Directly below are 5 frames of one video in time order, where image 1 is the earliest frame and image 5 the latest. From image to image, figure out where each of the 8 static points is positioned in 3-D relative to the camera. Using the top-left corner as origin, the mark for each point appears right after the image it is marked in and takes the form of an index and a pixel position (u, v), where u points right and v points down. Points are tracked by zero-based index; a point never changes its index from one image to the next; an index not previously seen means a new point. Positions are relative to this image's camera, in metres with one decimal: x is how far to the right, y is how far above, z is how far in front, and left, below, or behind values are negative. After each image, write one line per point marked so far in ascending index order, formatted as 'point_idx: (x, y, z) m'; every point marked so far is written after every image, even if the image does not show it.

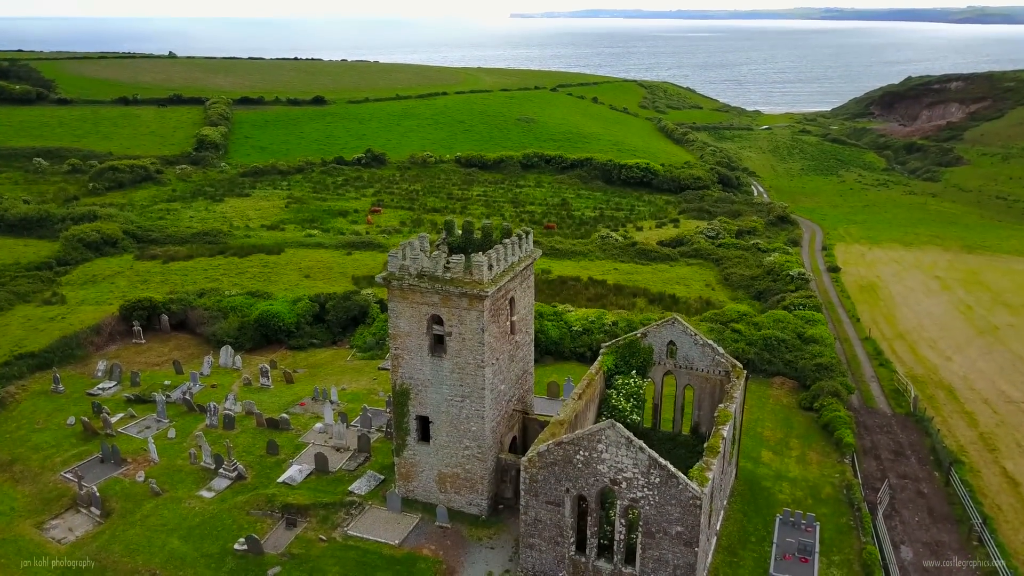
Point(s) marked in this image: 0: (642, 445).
0: (+3.5, -4.2, +19.0) m
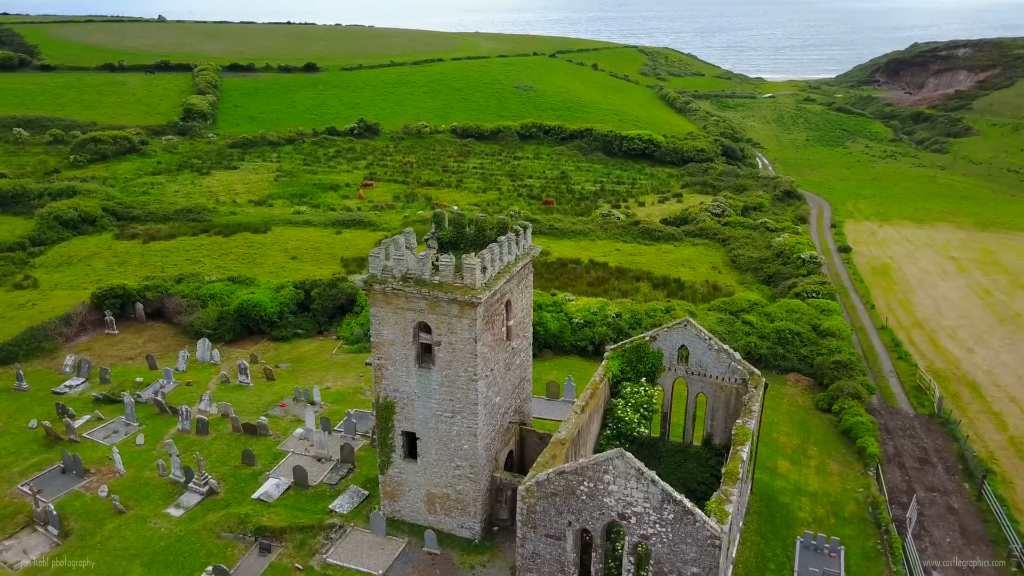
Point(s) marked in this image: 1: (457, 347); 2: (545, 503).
0: (+3.4, -4.5, +16.8) m
1: (-1.5, -1.6, +19.7) m
2: (+0.9, -5.5, +18.0) m
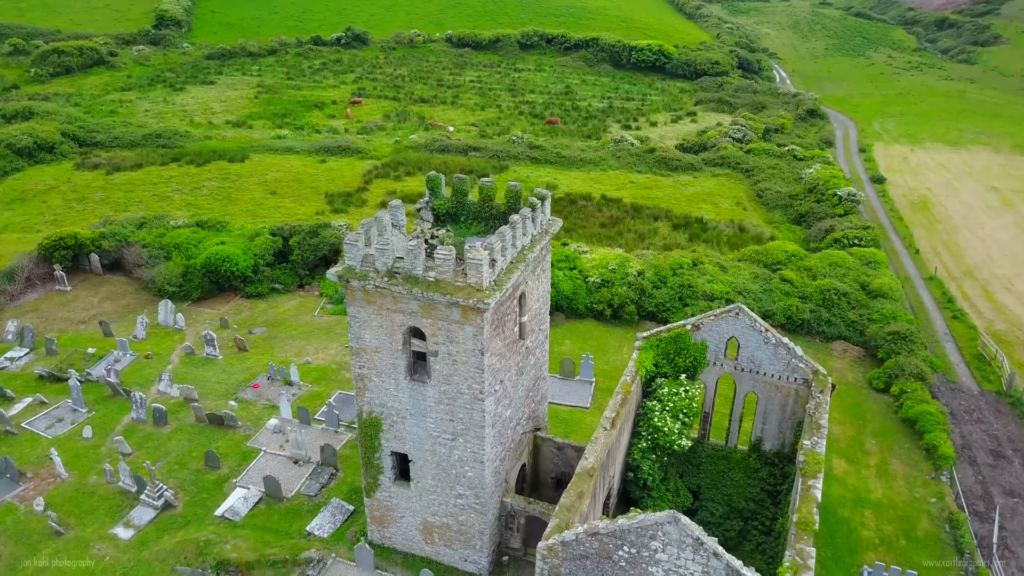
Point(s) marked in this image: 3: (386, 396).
0: (+3.7, -4.7, +12.8) m
1: (-1.2, -1.5, +15.4) m
2: (+1.2, -5.6, +14.1) m
3: (-3.0, -2.5, +16.6) m
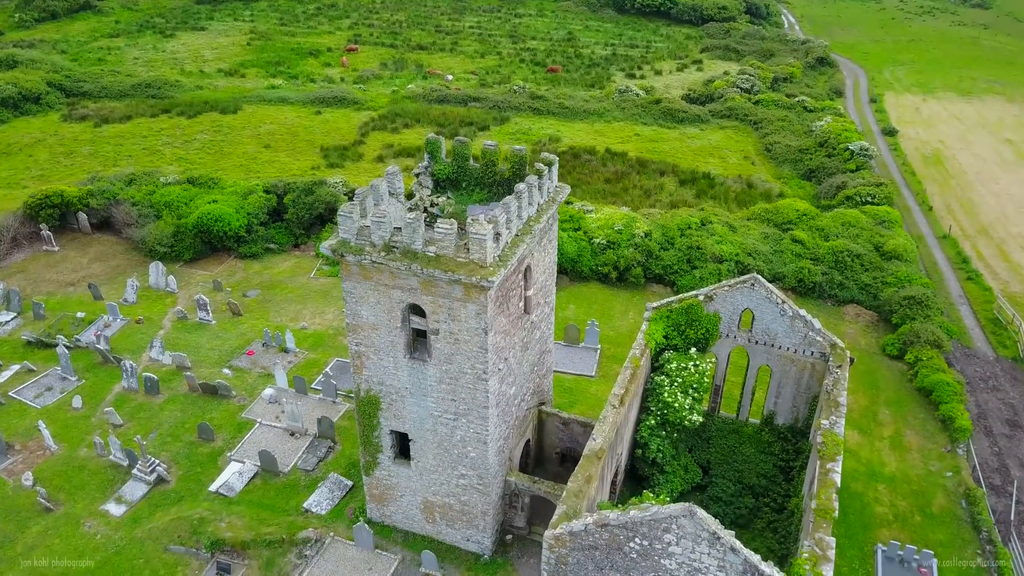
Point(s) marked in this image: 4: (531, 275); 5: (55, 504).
0: (+3.8, -4.4, +12.1) m
1: (-1.1, -1.0, +14.4) m
2: (+1.3, -5.1, +13.5) m
3: (-2.9, -1.9, +15.7) m
4: (+0.4, +0.3, +15.8) m
5: (-12.4, -5.9, +19.1) m
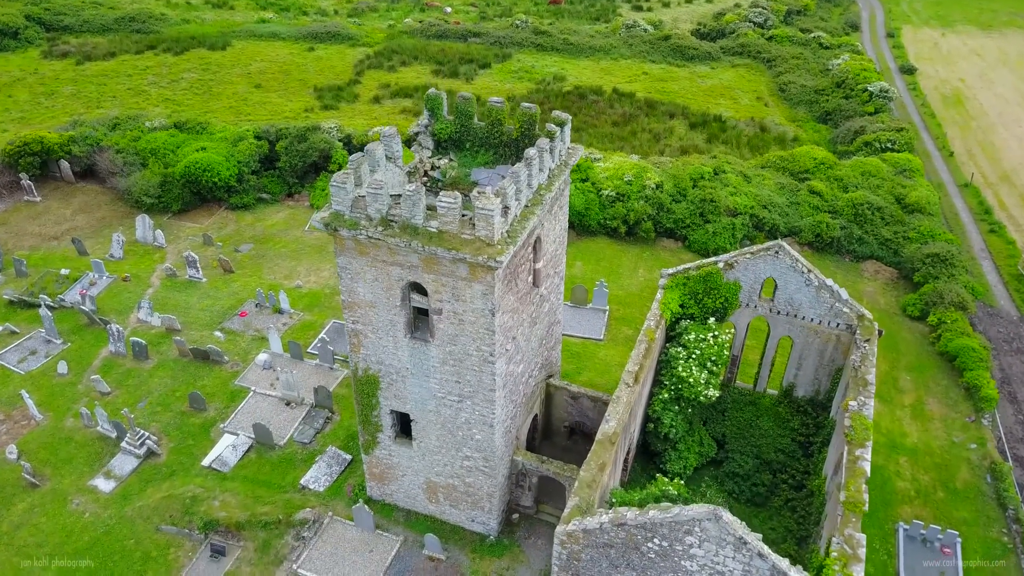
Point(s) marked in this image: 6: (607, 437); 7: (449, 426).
0: (+4.0, -4.1, +11.2) m
1: (-0.9, -0.6, +13.2) m
2: (+1.5, -4.7, +12.7) m
3: (-2.7, -1.4, +14.6) m
4: (+0.6, +0.9, +14.5) m
5: (-12.2, -5.0, +18.3) m
6: (+2.0, -3.1, +14.5) m
7: (-1.4, -3.0, +15.2) m
